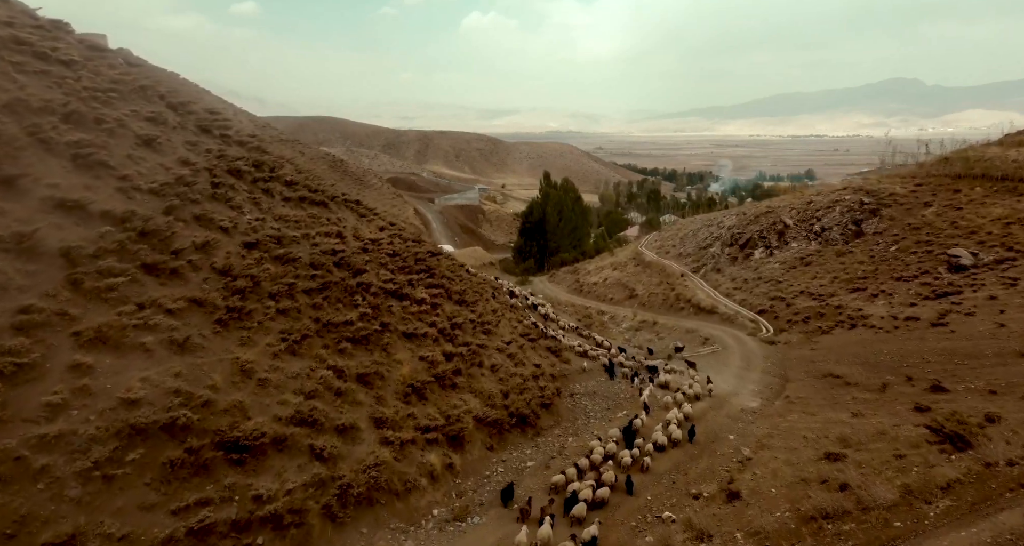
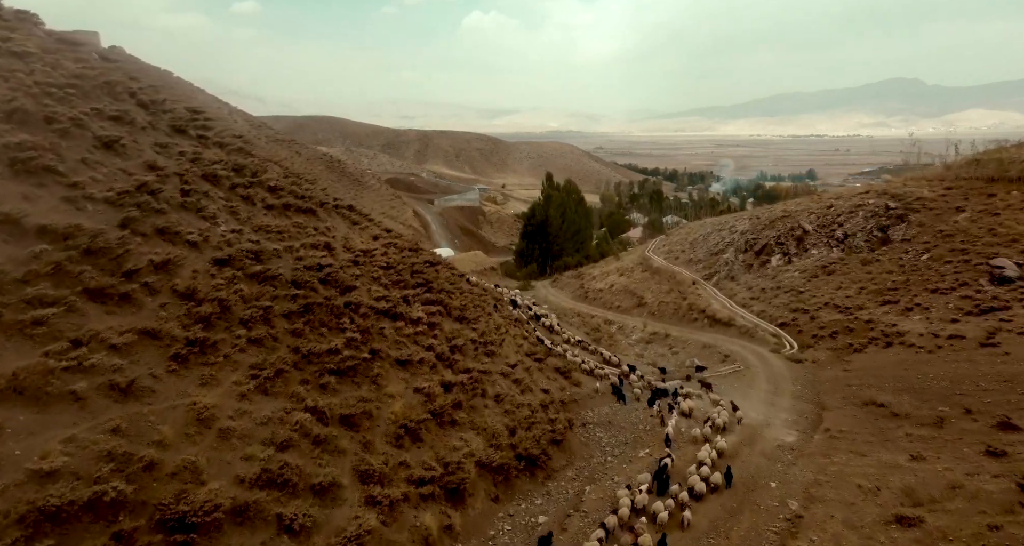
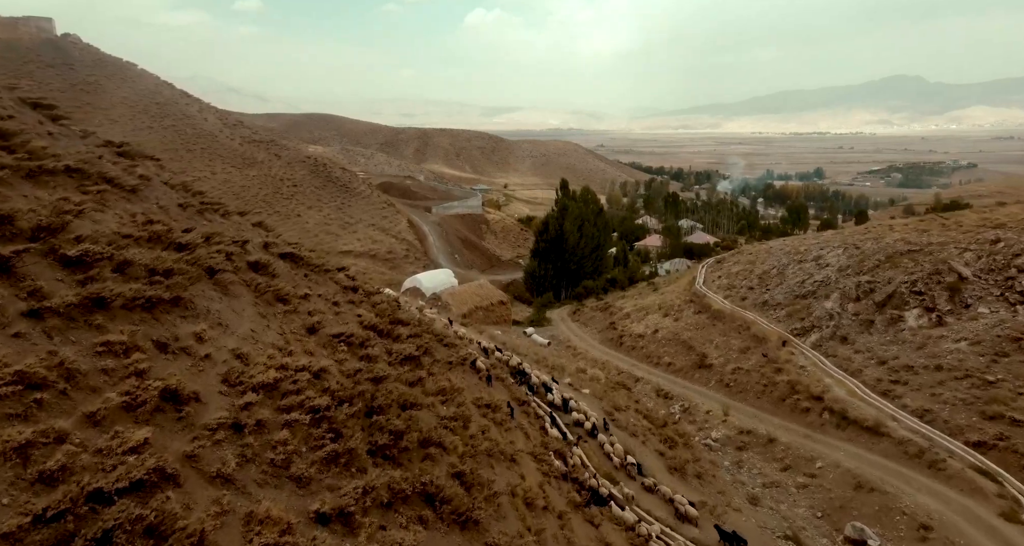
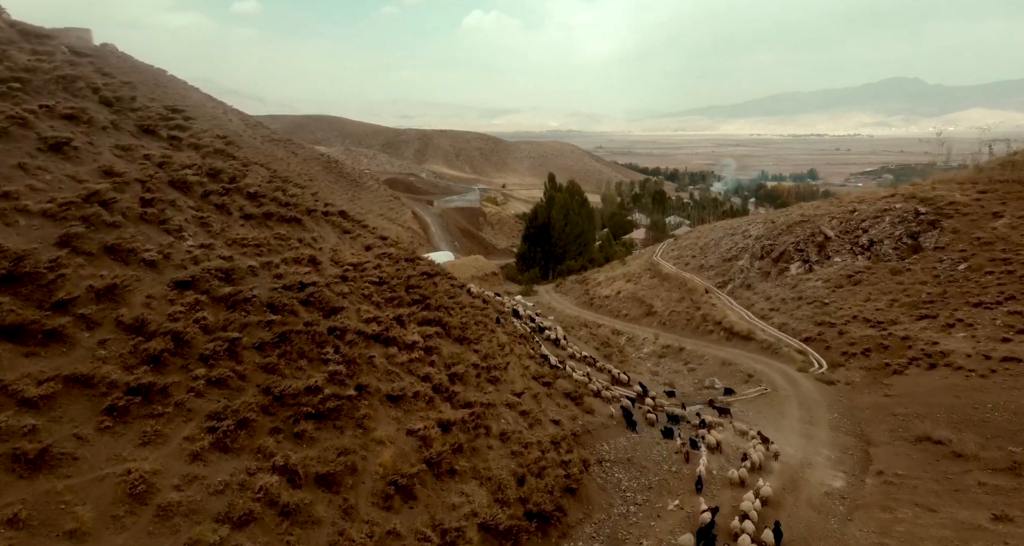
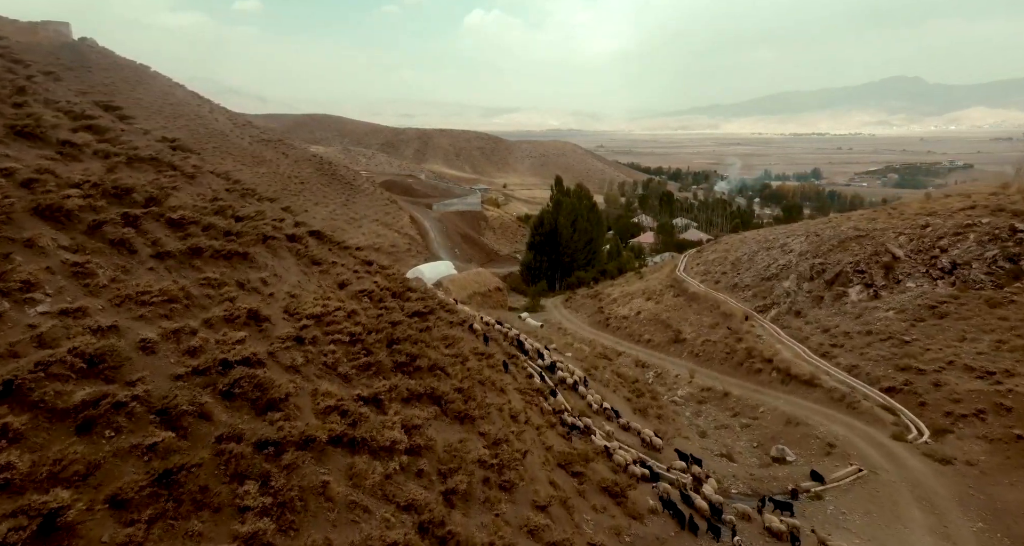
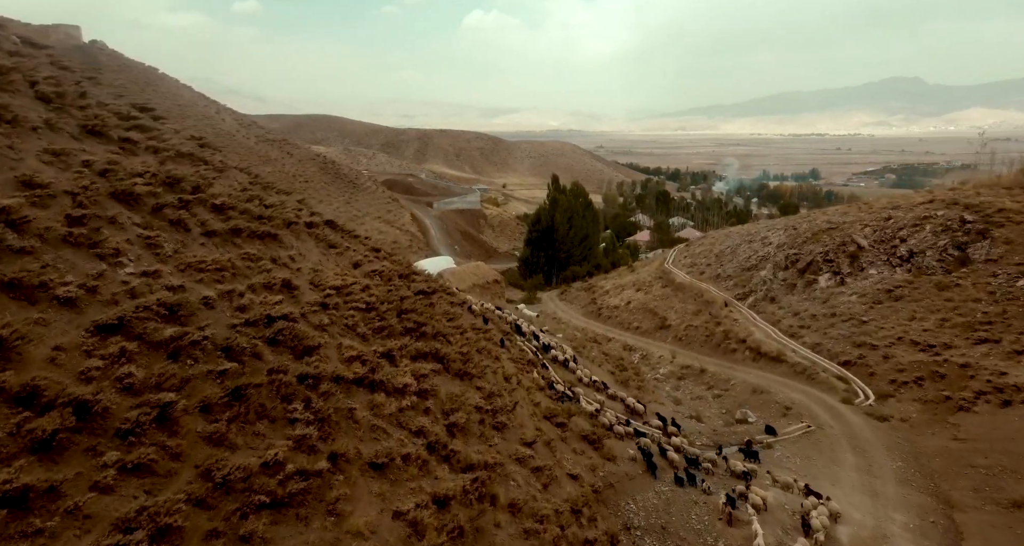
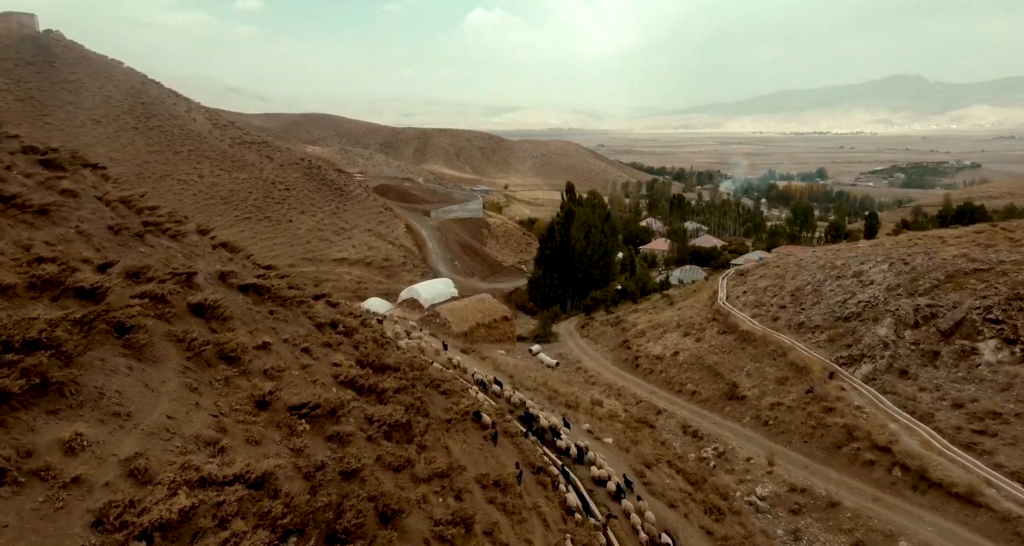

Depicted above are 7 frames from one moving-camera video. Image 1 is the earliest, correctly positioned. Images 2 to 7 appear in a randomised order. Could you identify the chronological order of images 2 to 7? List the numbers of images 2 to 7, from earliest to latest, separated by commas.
2, 4, 6, 5, 3, 7
